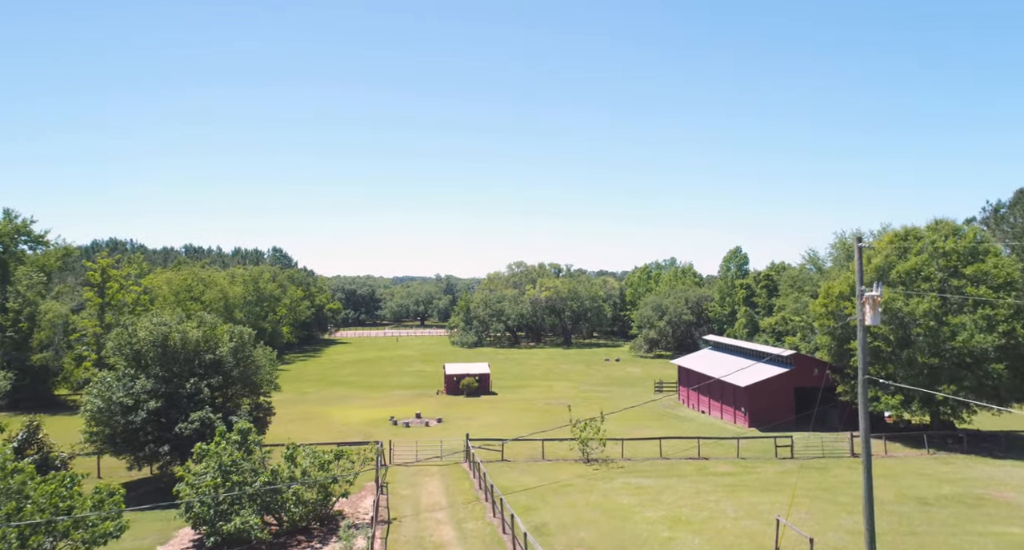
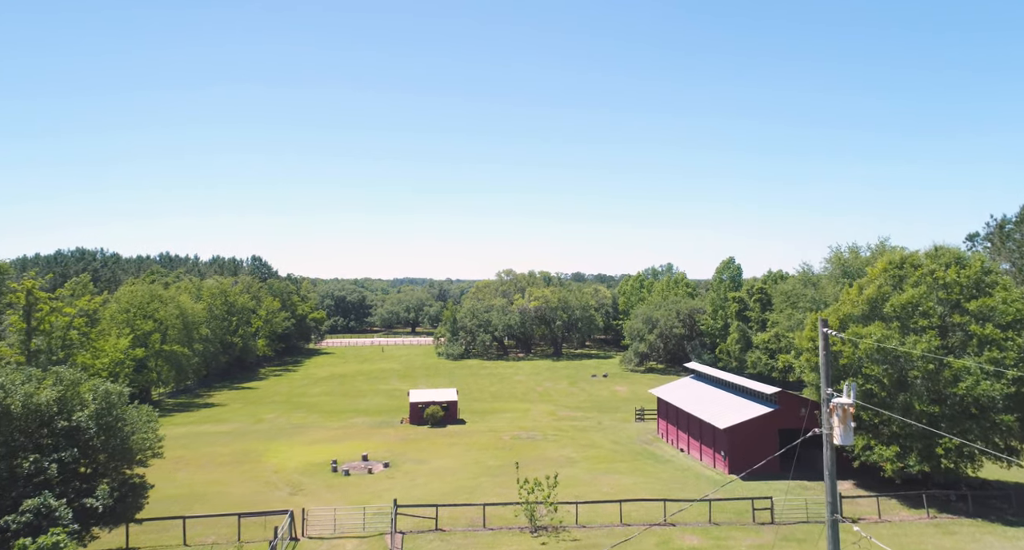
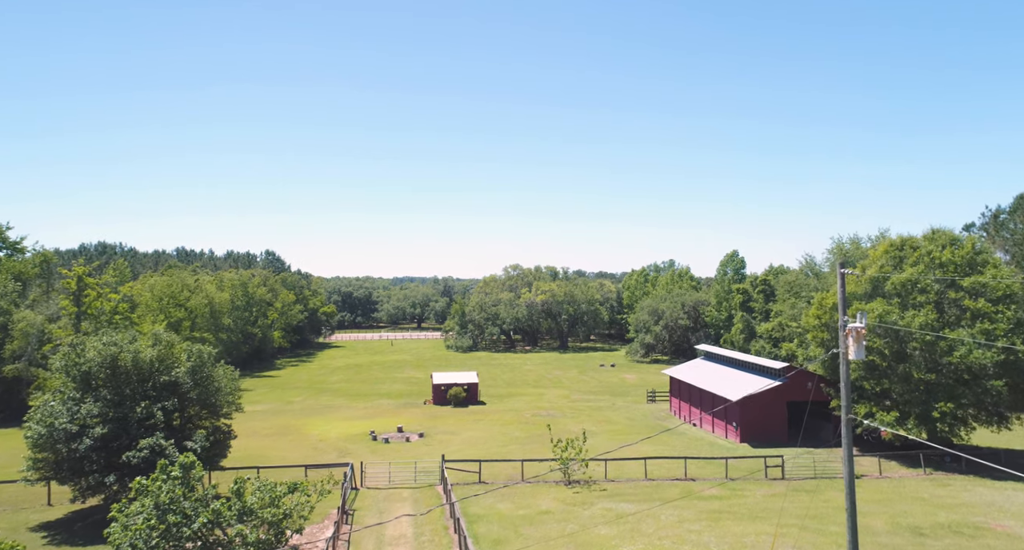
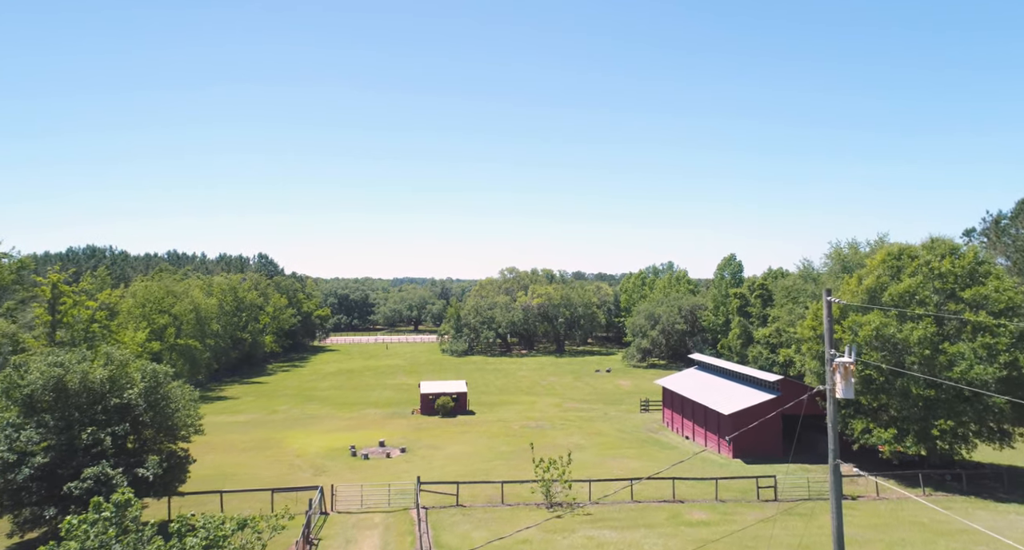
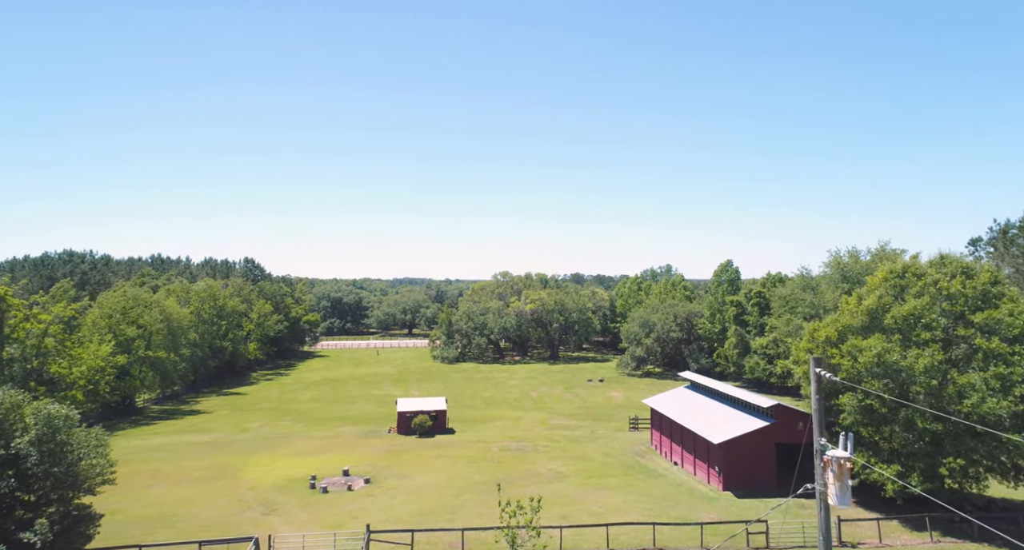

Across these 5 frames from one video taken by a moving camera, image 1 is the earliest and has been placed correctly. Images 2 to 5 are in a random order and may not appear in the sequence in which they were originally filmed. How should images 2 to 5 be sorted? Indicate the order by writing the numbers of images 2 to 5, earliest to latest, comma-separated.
3, 4, 2, 5
